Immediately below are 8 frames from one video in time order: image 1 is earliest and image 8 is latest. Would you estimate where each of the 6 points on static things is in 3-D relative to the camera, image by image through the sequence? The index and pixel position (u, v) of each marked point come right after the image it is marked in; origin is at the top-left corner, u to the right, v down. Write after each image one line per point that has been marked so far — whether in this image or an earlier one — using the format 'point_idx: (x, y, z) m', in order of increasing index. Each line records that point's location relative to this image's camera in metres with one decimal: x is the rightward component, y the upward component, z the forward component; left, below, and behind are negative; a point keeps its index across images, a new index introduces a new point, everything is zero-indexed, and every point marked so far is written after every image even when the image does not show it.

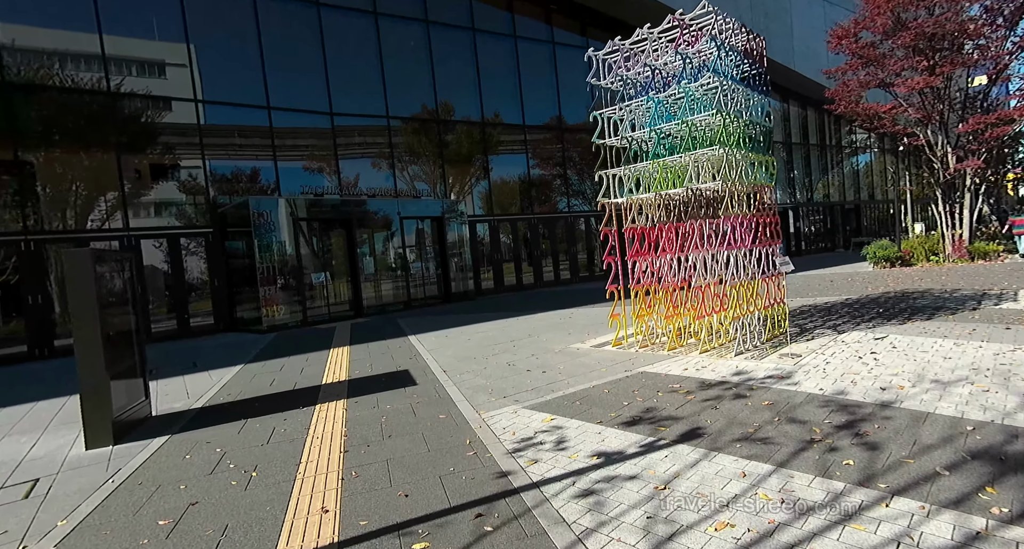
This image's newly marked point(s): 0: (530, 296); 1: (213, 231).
0: (+0.6, -0.7, +16.6) m
1: (-7.8, +1.2, +13.6) m
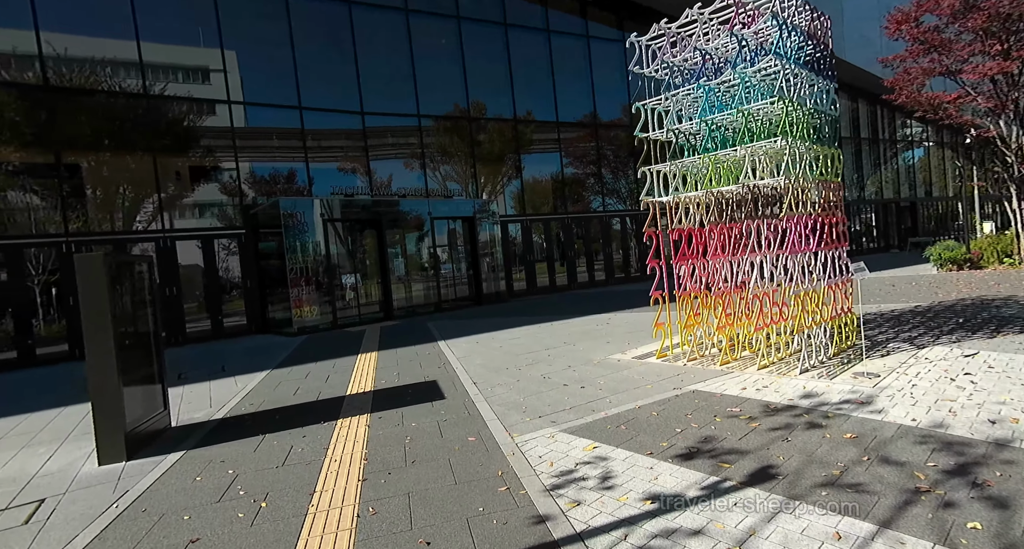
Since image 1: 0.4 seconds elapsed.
0: (+1.6, -0.7, +16.0) m
1: (-6.9, +1.1, +13.6) m
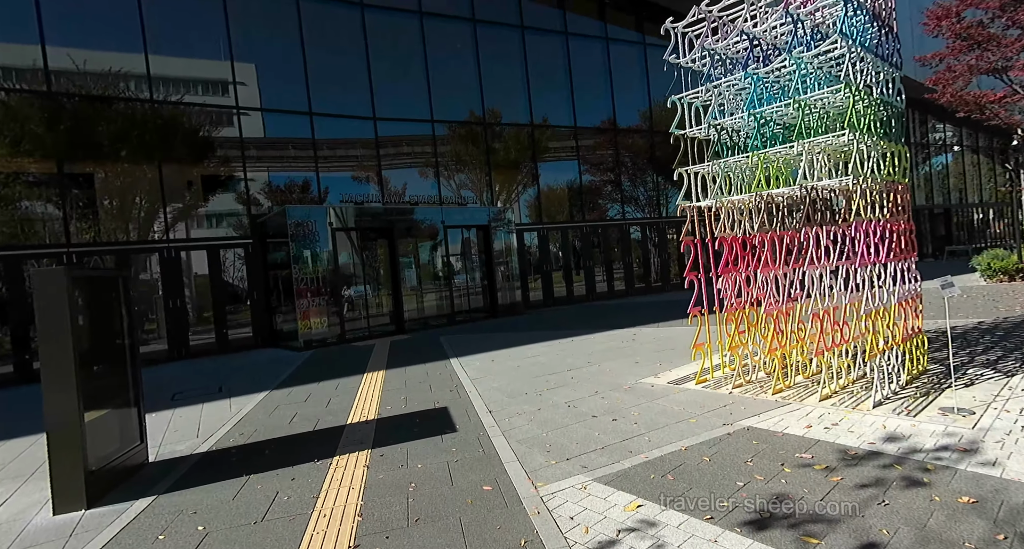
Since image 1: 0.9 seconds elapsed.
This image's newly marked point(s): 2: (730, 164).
0: (+2.1, -1.0, +15.3) m
1: (-6.5, +0.8, +13.1) m
2: (+2.4, +1.2, +5.7) m
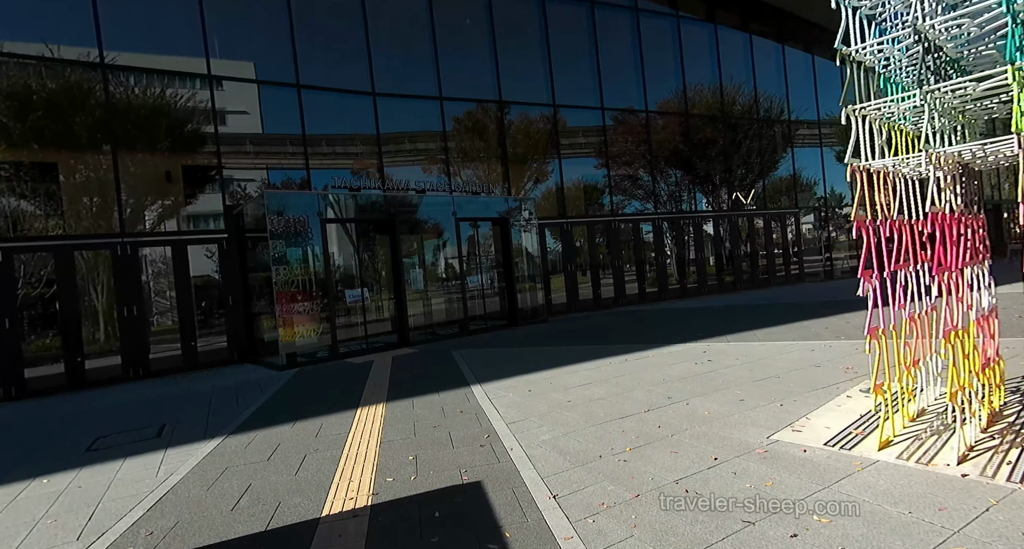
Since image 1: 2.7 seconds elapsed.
0: (+2.6, -1.1, +13.2) m
1: (-6.0, +0.8, +11.1) m
2: (+2.9, +1.2, +3.6) m
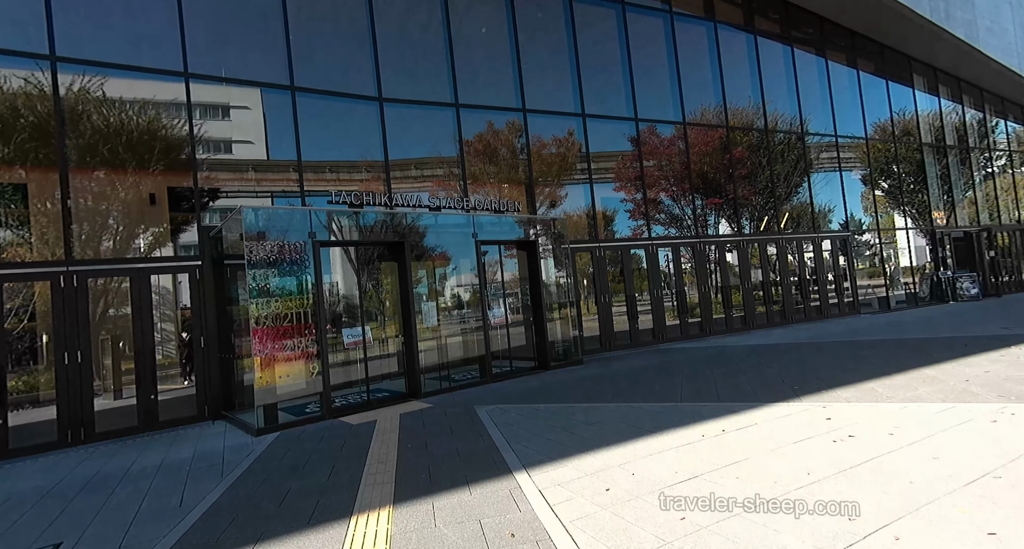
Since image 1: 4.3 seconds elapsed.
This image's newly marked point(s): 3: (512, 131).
0: (+3.2, -1.8, +11.1) m
1: (-5.4, +0.2, +9.2) m
2: (+3.4, +1.0, +1.7) m
3: (0.0, +3.8, +13.5) m
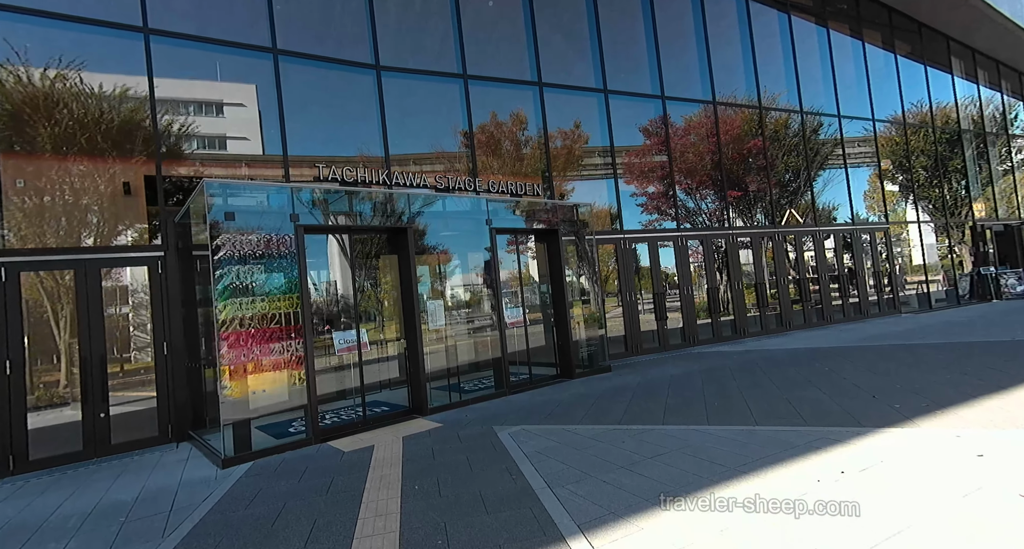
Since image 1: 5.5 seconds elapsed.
0: (+3.6, -1.7, +9.7) m
1: (-5.1, +0.3, +7.7) m
2: (+3.8, +1.1, +0.2) m
3: (+0.3, +3.9, +12.1) m
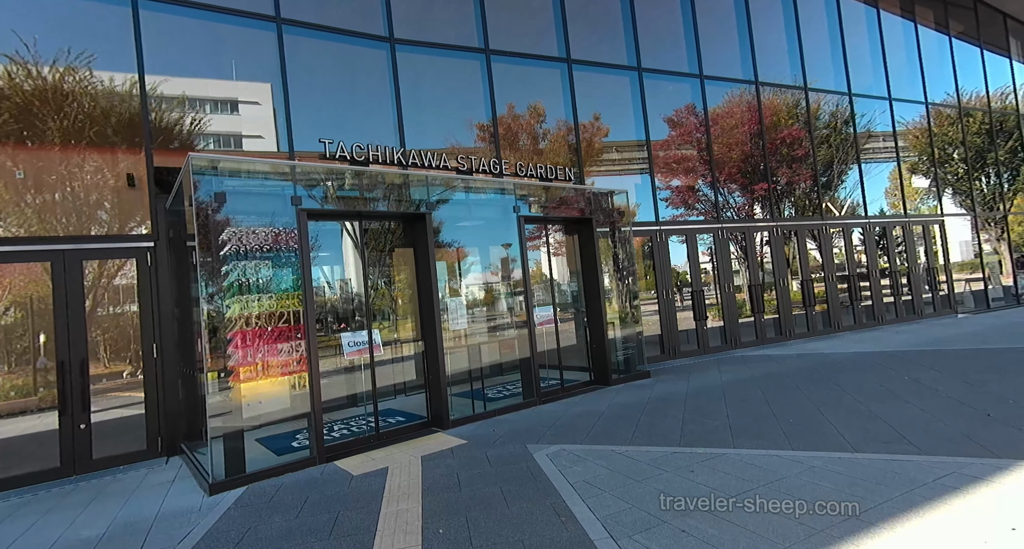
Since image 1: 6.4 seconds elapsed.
0: (+4.0, -1.6, +8.6) m
1: (-4.7, +0.4, +6.9) m
2: (+4.0, +1.2, -0.8) m
3: (+0.8, +4.0, +11.1) m
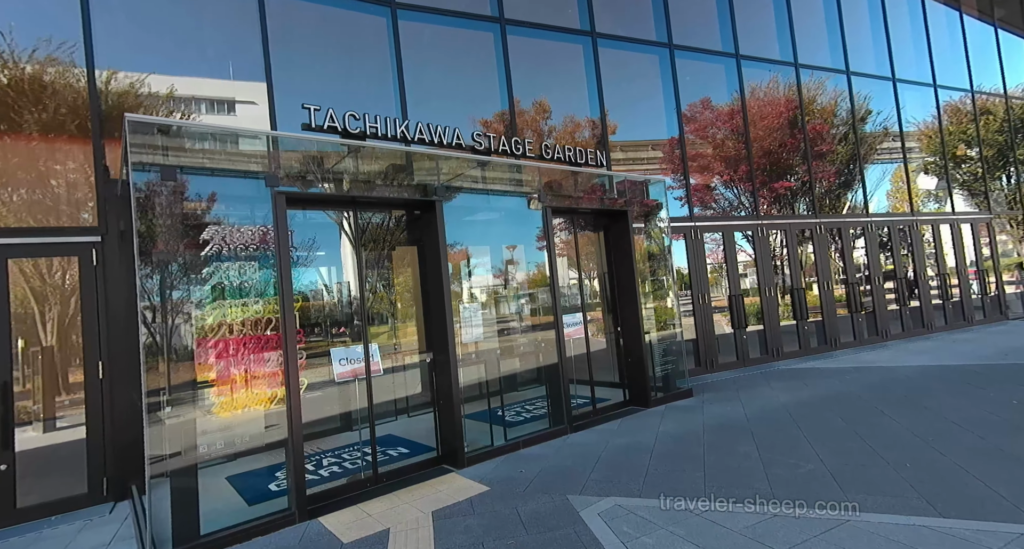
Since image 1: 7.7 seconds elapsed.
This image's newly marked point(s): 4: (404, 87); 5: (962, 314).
0: (+4.3, -1.6, +7.4) m
1: (-4.4, +0.4, +5.7) m
2: (+4.3, +1.2, -2.0) m
3: (+1.1, +3.9, +9.9) m
4: (-1.7, +2.9, +8.0) m
5: (+11.6, -1.1, +13.8) m
